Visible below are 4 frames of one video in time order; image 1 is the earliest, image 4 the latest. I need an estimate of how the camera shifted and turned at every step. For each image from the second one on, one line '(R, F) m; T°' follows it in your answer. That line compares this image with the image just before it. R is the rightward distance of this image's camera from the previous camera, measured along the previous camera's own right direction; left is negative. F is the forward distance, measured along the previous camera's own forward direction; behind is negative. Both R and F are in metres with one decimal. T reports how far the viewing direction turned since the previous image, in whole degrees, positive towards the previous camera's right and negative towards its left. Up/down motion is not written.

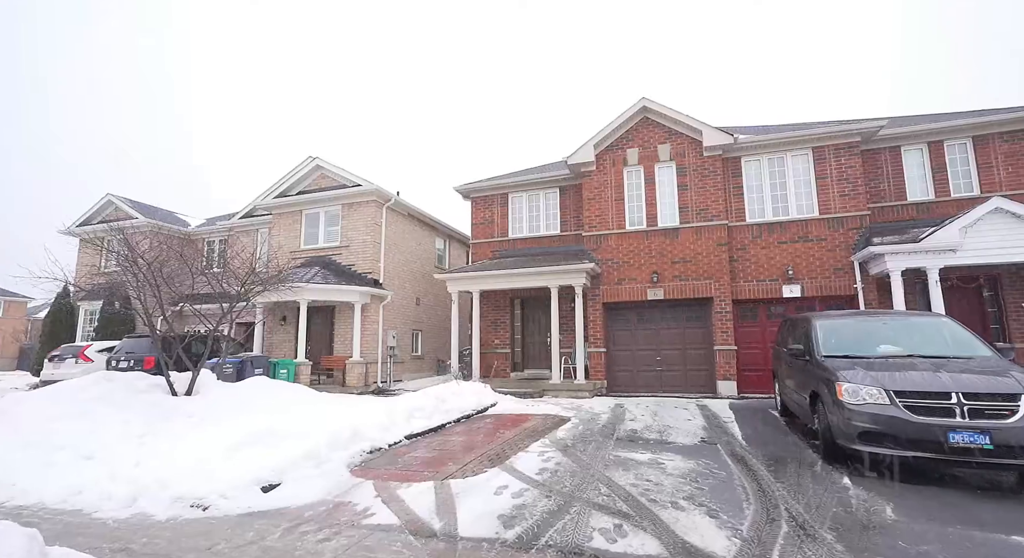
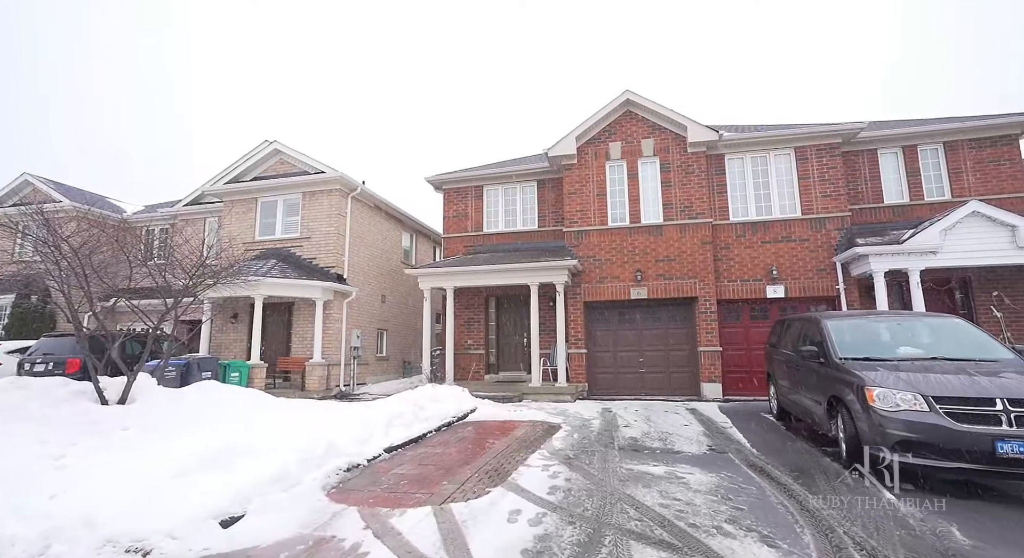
(-0.5, +0.7) m; +5°
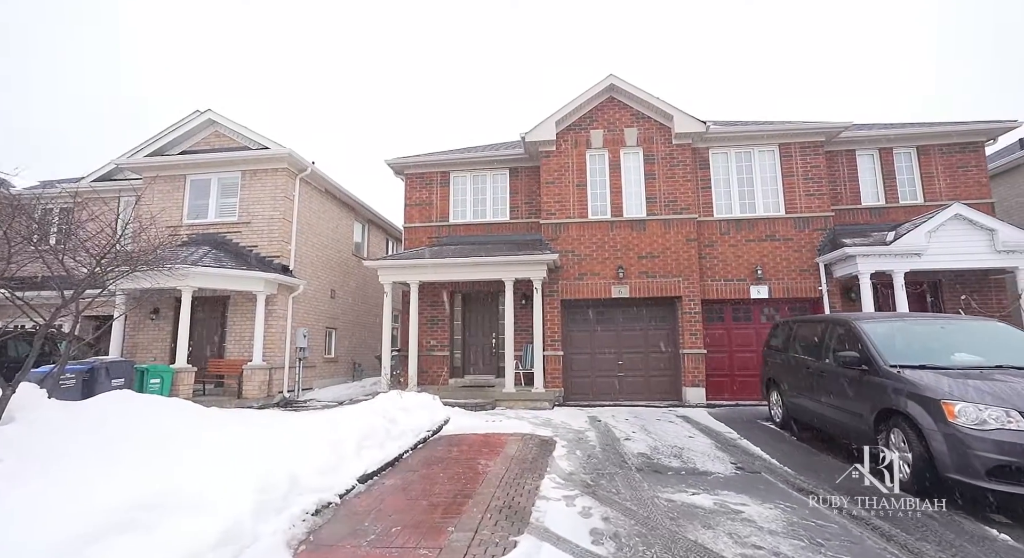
(-0.7, +1.1) m; +7°
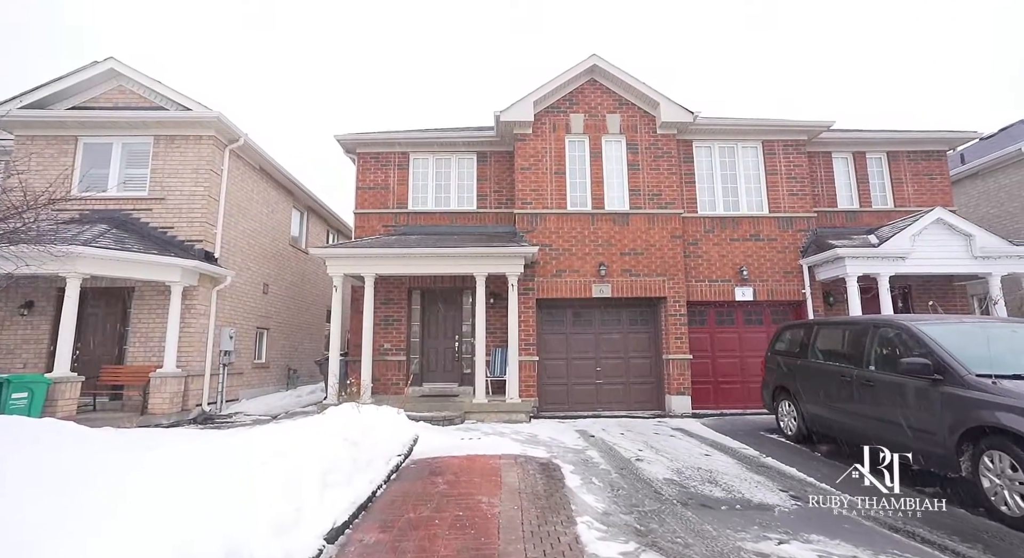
(-0.8, +1.3) m; +8°
